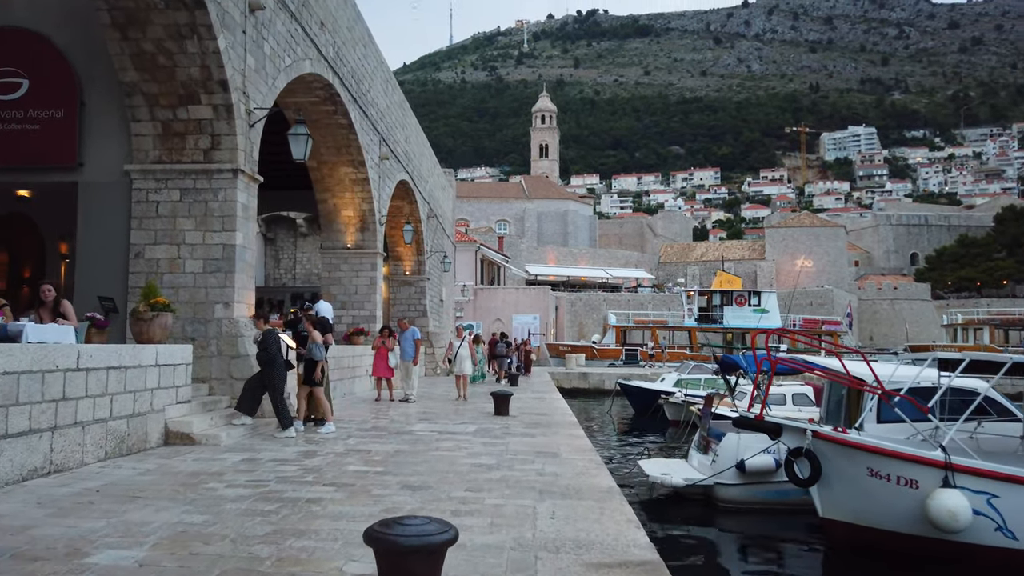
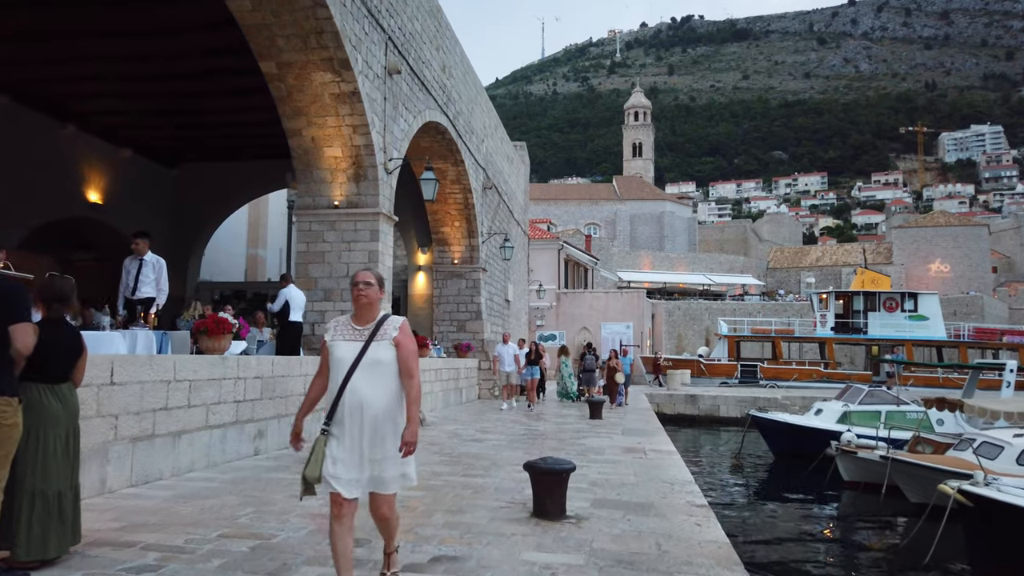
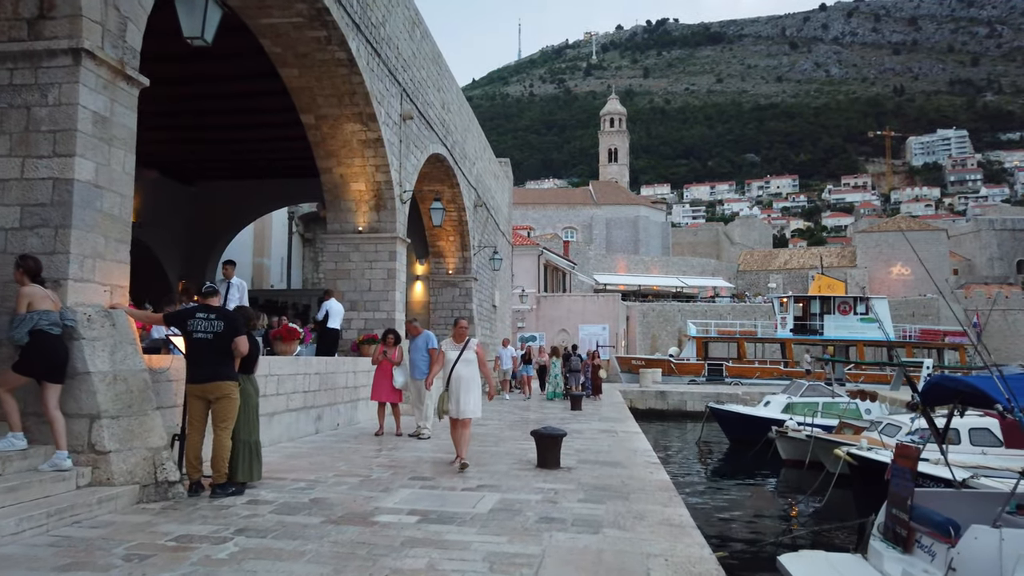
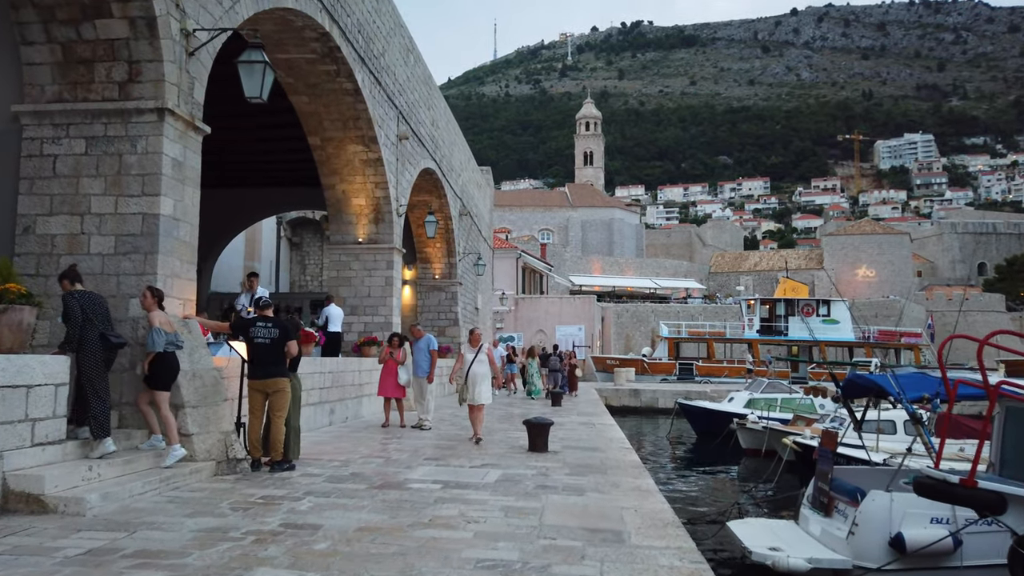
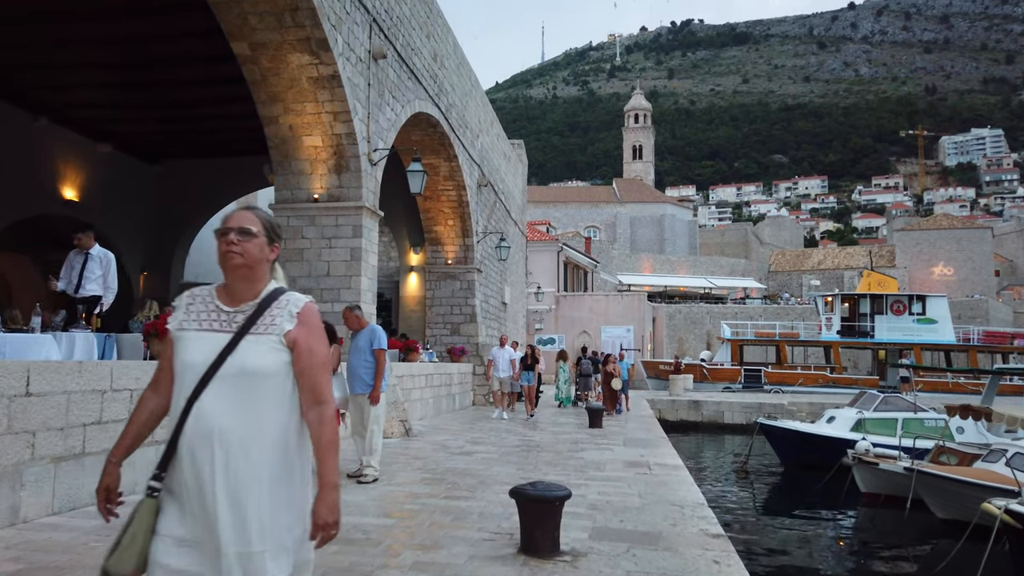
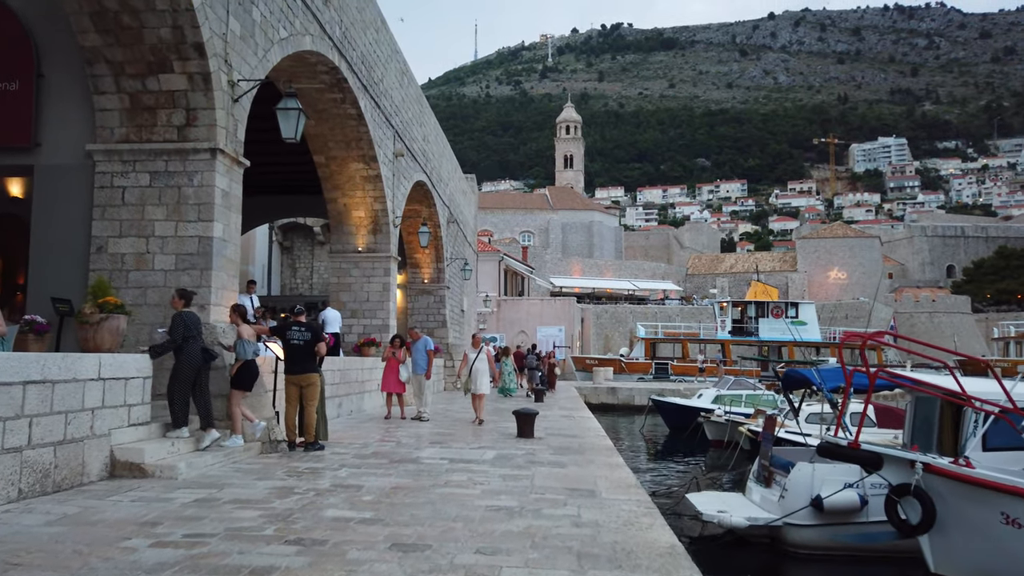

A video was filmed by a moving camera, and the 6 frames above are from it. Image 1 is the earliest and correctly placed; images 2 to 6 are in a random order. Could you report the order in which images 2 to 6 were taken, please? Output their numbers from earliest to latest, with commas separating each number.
6, 4, 3, 2, 5
